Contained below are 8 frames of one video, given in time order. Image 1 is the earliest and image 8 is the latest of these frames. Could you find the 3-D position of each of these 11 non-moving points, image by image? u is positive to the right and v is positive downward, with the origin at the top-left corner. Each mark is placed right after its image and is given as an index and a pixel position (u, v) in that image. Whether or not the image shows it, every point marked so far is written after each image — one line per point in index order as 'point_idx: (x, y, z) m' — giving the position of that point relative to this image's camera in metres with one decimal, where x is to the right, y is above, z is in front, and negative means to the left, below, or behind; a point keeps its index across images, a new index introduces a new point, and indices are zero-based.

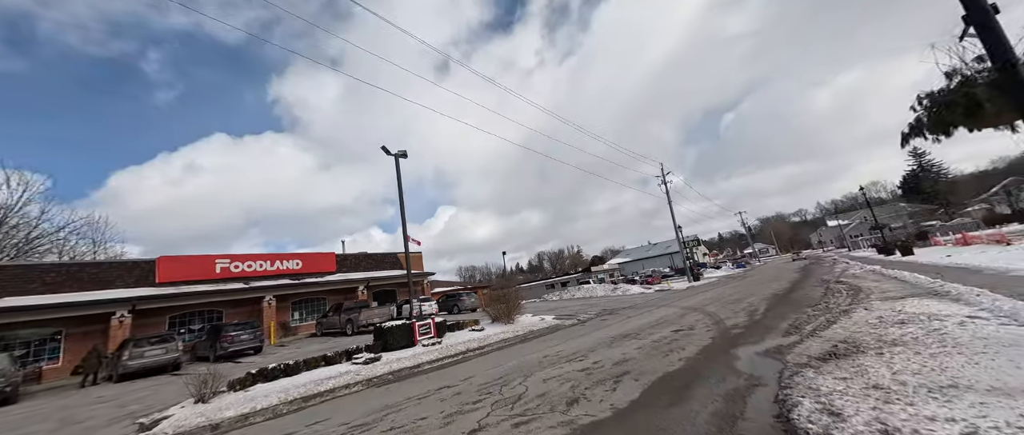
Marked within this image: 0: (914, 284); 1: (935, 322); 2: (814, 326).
0: (+13.9, -2.3, +12.3) m
1: (+7.5, -1.8, +6.3) m
2: (+6.3, -2.3, +7.4) m
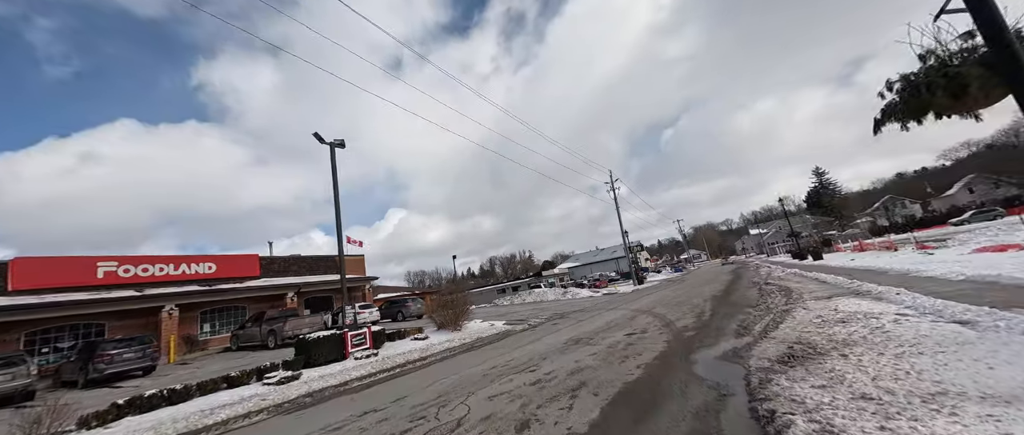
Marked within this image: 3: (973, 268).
0: (+12.1, -2.5, +13.3) m
1: (+6.6, -1.9, +6.4) m
2: (+5.2, -2.3, +7.4) m
3: (+13.9, -1.5, +10.7) m
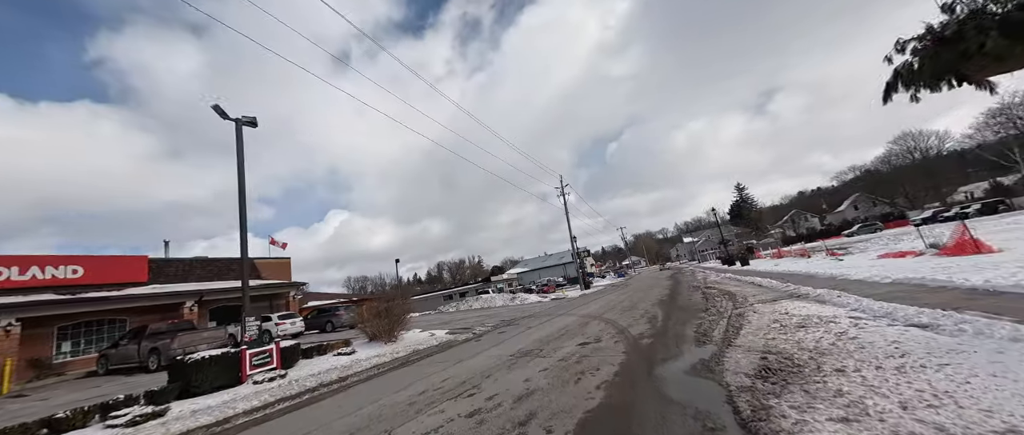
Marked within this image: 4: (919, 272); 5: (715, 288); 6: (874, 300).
0: (+10.0, -2.7, +13.7) m
1: (+5.6, -1.9, +6.2) m
2: (+4.1, -2.2, +6.9) m
3: (+12.2, -1.8, +11.4) m
4: (+12.0, -1.6, +10.5) m
5: (+10.1, -3.5, +17.6) m
6: (+7.7, -1.8, +7.6) m
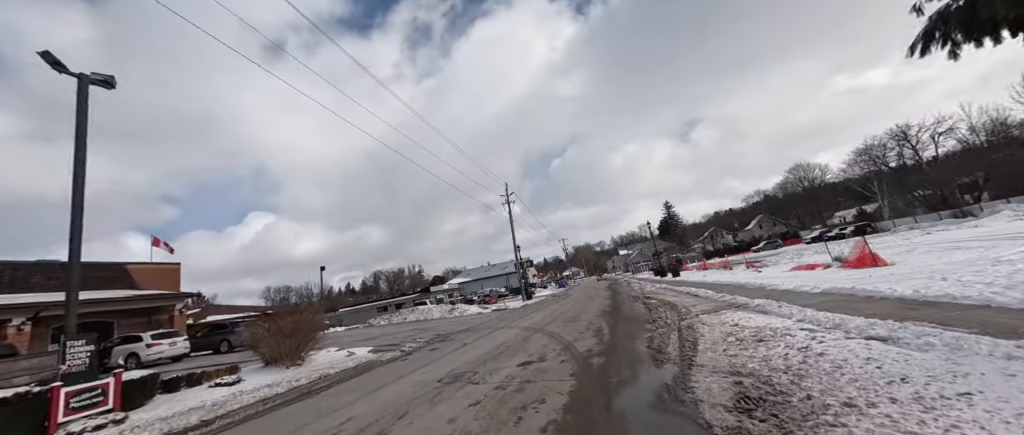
0: (+7.7, -3.1, +13.8) m
1: (+4.5, -1.9, +5.7) m
2: (+2.9, -2.3, +6.2) m
3: (+10.2, -2.2, +11.9) m
4: (+10.2, -2.0, +11.0) m
5: (+7.1, -4.1, +17.7) m
6: (+6.4, -2.0, +7.5) m
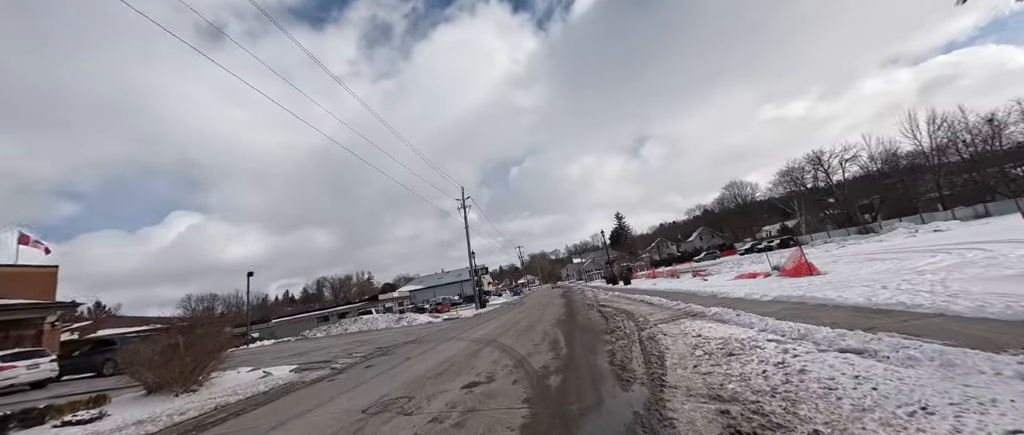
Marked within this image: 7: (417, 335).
0: (+5.8, -3.4, +13.7) m
1: (+3.6, -2.0, +5.3) m
2: (+2.0, -2.3, +5.6) m
3: (+8.6, -2.5, +12.1) m
4: (+8.6, -2.3, +11.2) m
5: (+4.8, -4.4, +17.4) m
6: (+5.4, -2.1, +7.2) m
7: (-5.3, -6.6, +19.8) m
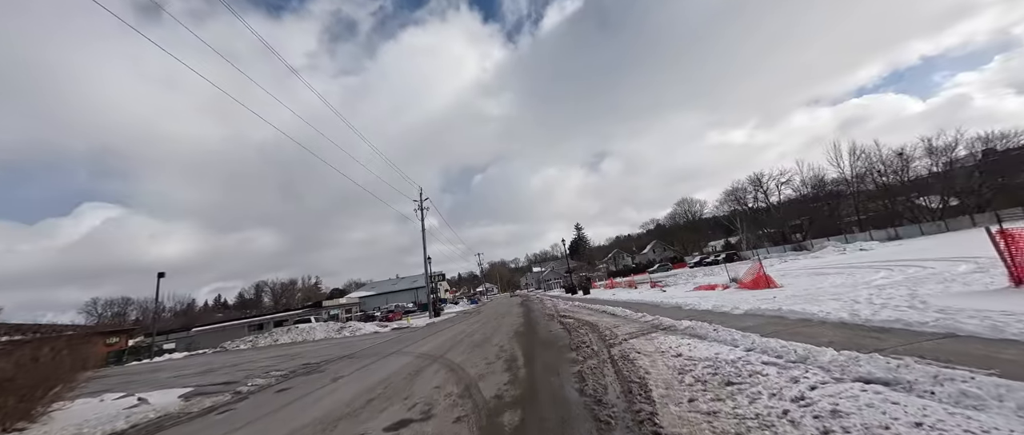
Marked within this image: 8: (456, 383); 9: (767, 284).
0: (+4.2, -3.6, +12.8) m
1: (+3.0, -1.9, +4.3) m
2: (+1.3, -2.2, +4.4) m
3: (+7.1, -2.8, +11.7) m
4: (+7.3, -2.6, +10.8) m
5: (+2.7, -4.7, +16.4) m
6: (+4.5, -2.2, +6.4) m
7: (-7.7, -6.5, +17.6) m
8: (-1.0, -3.0, +6.5) m
9: (+10.9, -2.8, +15.1) m
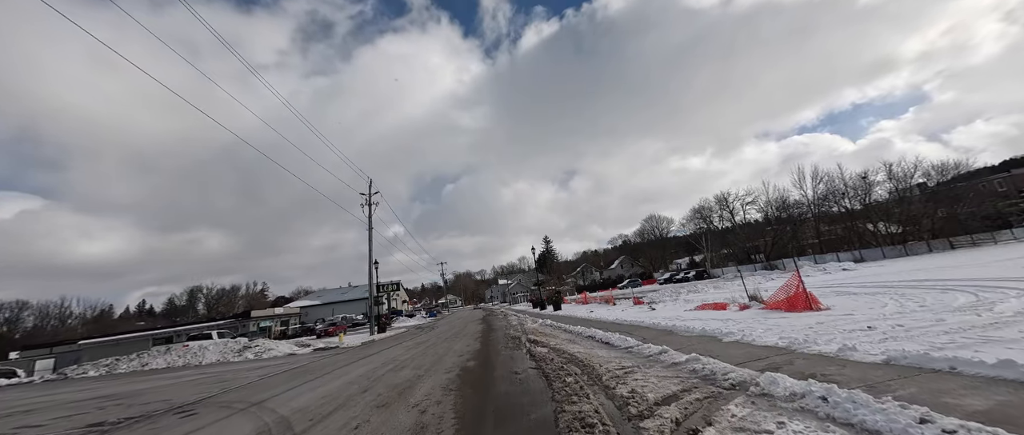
0: (+2.9, -3.2, +8.4) m
1: (+2.5, -1.1, -0.2) m
2: (+0.8, -1.3, -0.2) m
3: (+5.9, -2.4, +7.5) m
4: (+6.2, -2.2, +6.6) m
5: (+1.0, -4.2, +11.7) m
6: (+3.8, -1.5, +2.1) m
7: (-9.5, -5.6, +12.0) m
8: (-1.7, -2.1, +1.6) m
9: (+9.4, -2.7, +11.2) m
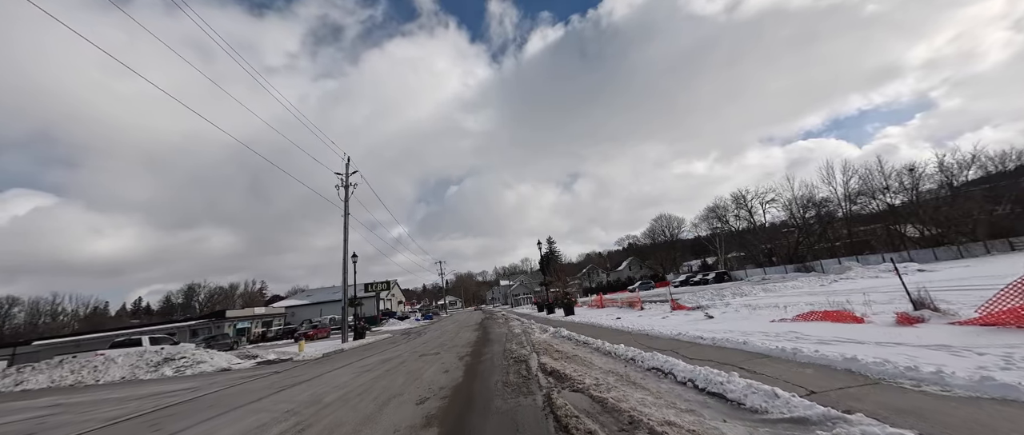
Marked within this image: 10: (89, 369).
0: (+2.9, -2.0, +3.1) m
1: (+2.5, +0.1, -5.4) m
2: (+0.8, -0.1, -5.5) m
3: (+6.0, -1.3, +2.2) m
4: (+6.2, -1.0, +1.3) m
5: (+1.1, -3.1, +6.5) m
6: (+3.8, -0.3, -3.2) m
7: (-9.4, -4.3, +6.8) m
8: (-1.8, -0.9, -3.6) m
9: (+9.4, -1.7, +5.9) m
10: (-18.6, -6.6, +15.6) m
